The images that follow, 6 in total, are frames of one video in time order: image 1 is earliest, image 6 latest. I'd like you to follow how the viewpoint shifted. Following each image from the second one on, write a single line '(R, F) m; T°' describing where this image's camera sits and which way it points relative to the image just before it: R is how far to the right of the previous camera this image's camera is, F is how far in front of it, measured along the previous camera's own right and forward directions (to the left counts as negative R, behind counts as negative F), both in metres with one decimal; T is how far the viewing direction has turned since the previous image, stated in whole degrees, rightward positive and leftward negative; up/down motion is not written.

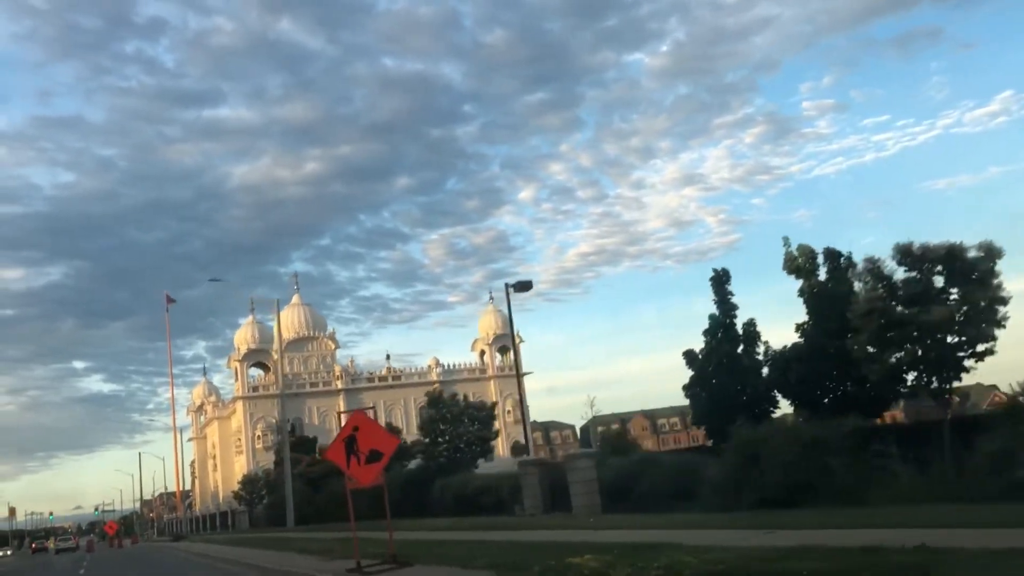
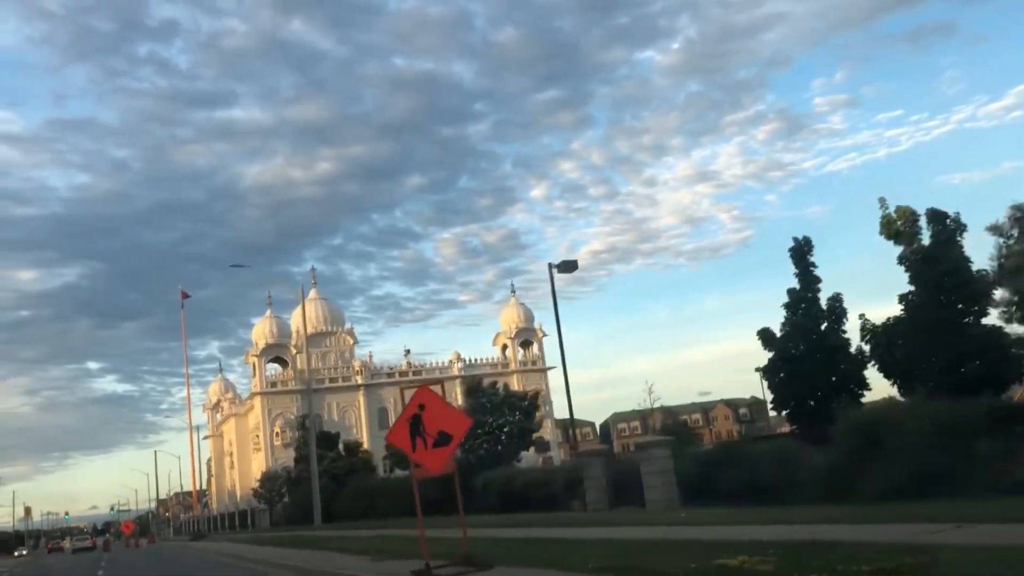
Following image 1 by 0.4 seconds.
(-1.2, +2.6) m; -1°
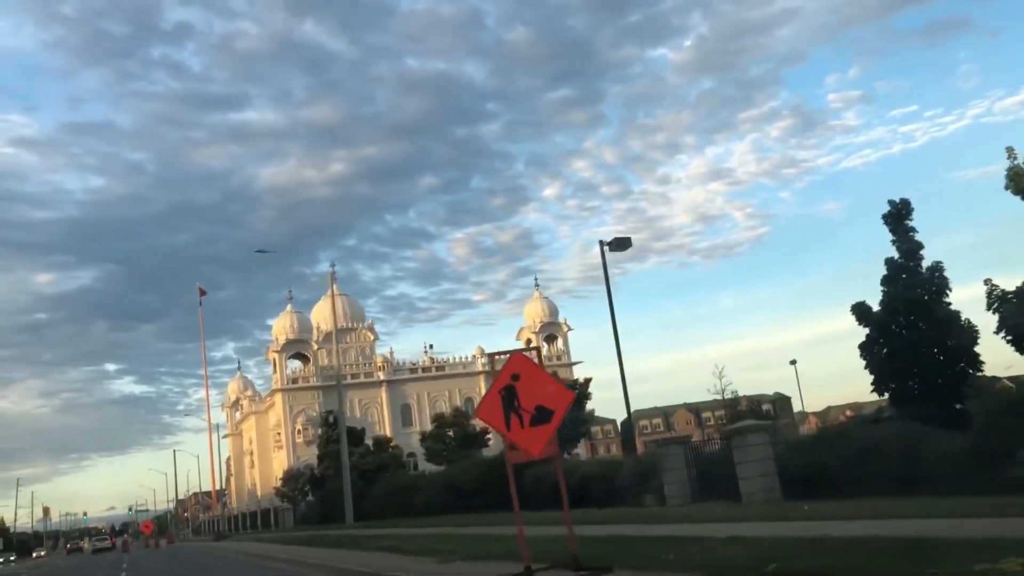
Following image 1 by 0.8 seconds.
(-1.3, +2.5) m; -1°
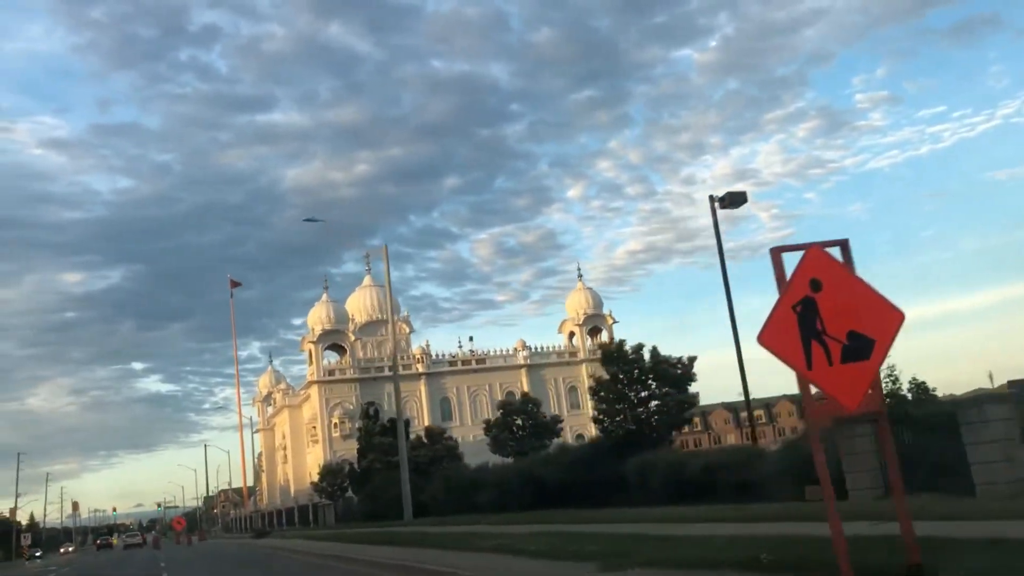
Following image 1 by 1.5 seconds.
(-2.2, +4.3) m; -1°
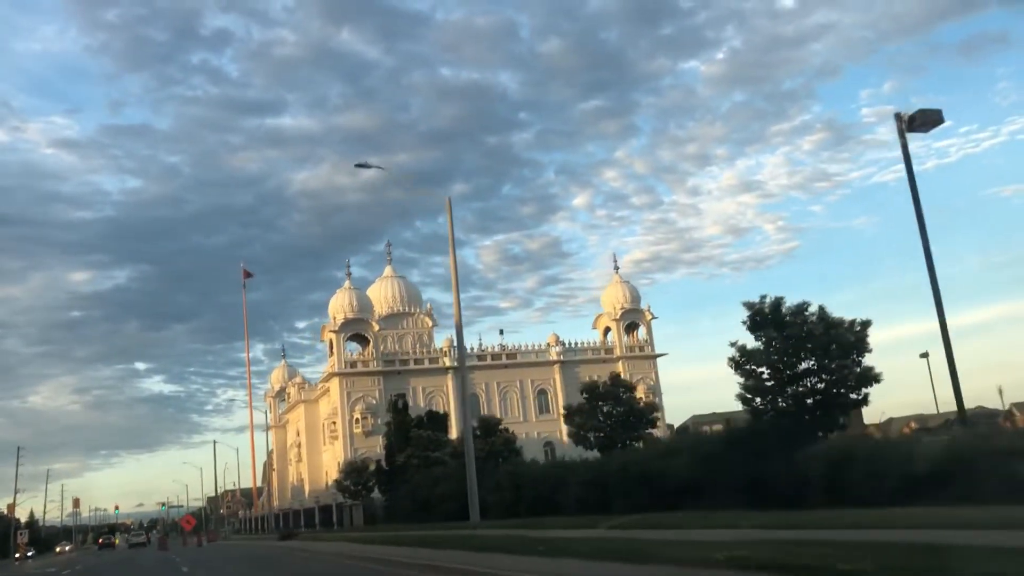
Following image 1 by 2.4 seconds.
(-3.0, +6.3) m; 0°
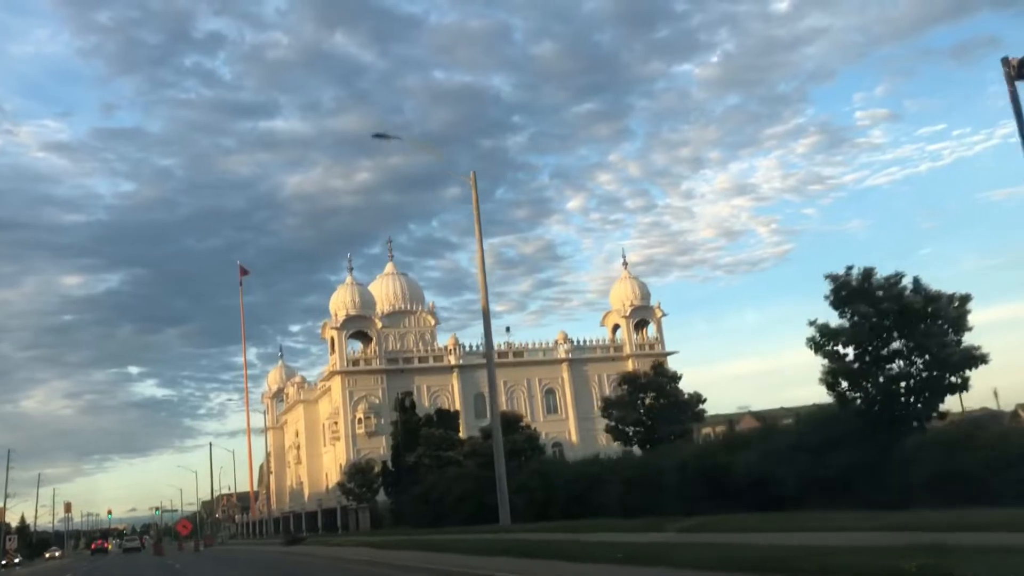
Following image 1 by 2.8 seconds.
(-1.3, +2.9) m; 0°
